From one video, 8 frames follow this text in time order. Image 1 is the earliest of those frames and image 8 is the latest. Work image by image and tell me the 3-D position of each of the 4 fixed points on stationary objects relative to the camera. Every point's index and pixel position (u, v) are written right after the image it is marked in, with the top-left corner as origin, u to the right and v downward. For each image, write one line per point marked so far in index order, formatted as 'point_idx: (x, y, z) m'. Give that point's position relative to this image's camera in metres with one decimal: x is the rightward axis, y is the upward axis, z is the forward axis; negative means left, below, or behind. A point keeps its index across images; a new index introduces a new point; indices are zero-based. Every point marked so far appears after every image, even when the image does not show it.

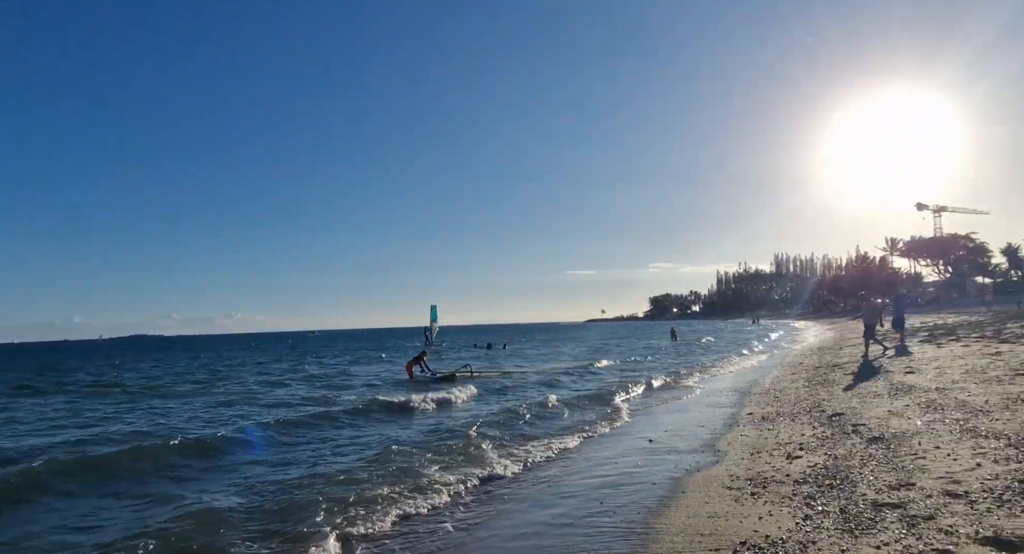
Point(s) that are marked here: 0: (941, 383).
0: (+8.9, -2.2, +12.5) m
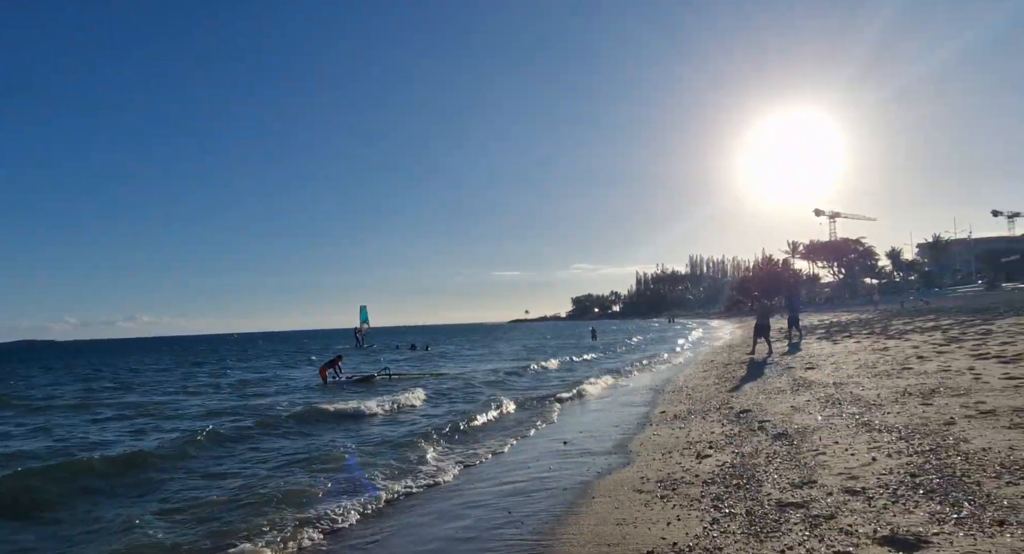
0: (+7.1, -2.2, +13.1) m
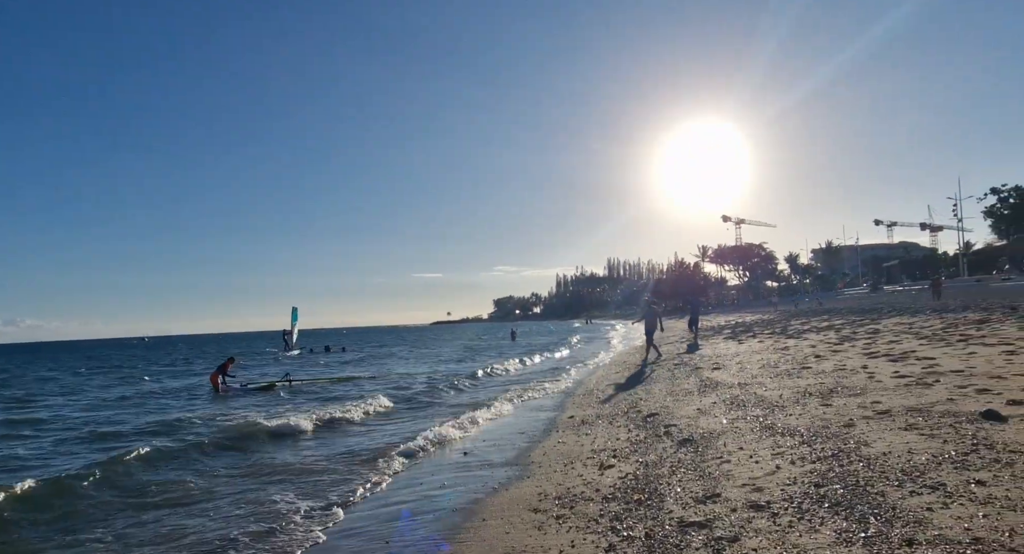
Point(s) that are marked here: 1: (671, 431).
0: (+5.1, -2.2, +13.2) m
1: (+2.3, -2.2, +8.6) m
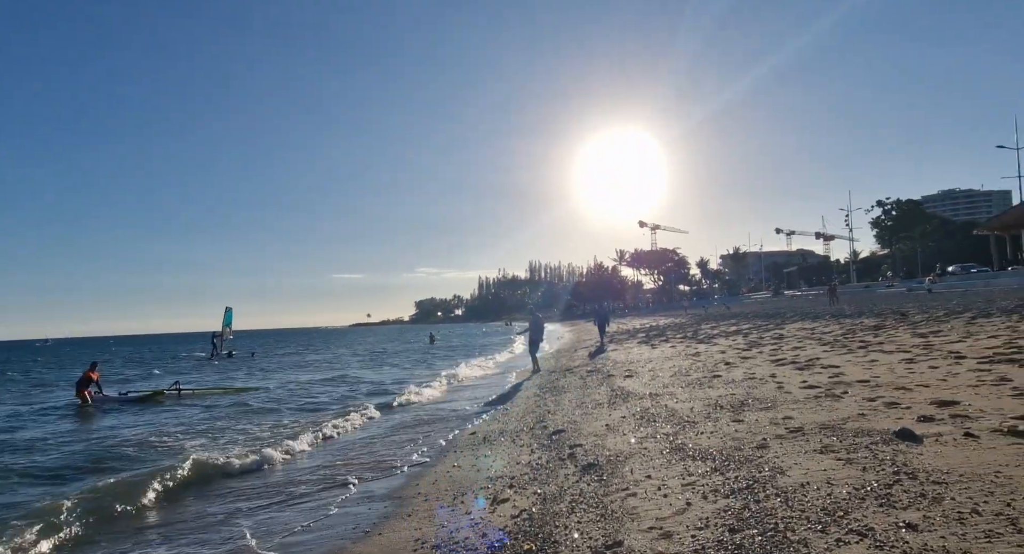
0: (+3.0, -2.3, +12.7) m
1: (+0.8, -2.3, +7.8) m
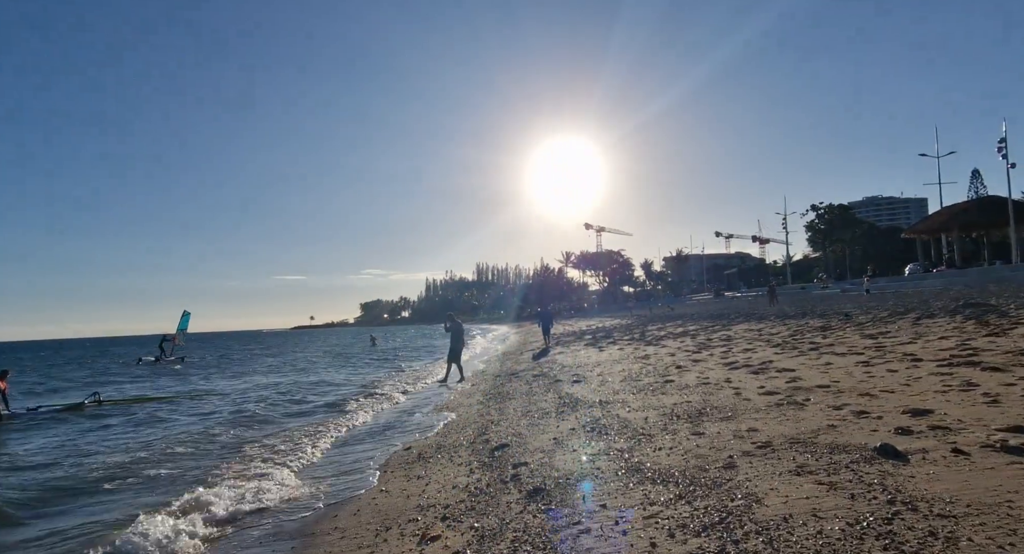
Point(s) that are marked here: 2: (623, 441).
0: (+1.8, -2.3, +12.0) m
1: (+0.1, -2.3, +6.9) m
2: (+1.4, -2.1, +7.7) m
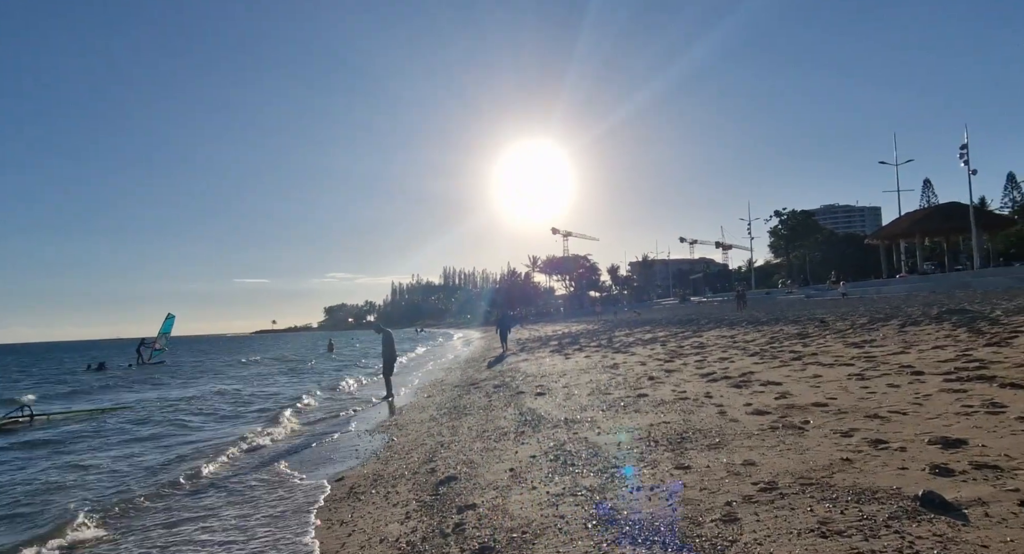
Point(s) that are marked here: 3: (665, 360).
0: (+1.0, -2.4, +10.7) m
1: (-0.4, -2.3, +5.5) m
2: (+0.8, -2.1, +6.3) m
3: (+4.1, -2.2, +16.2) m
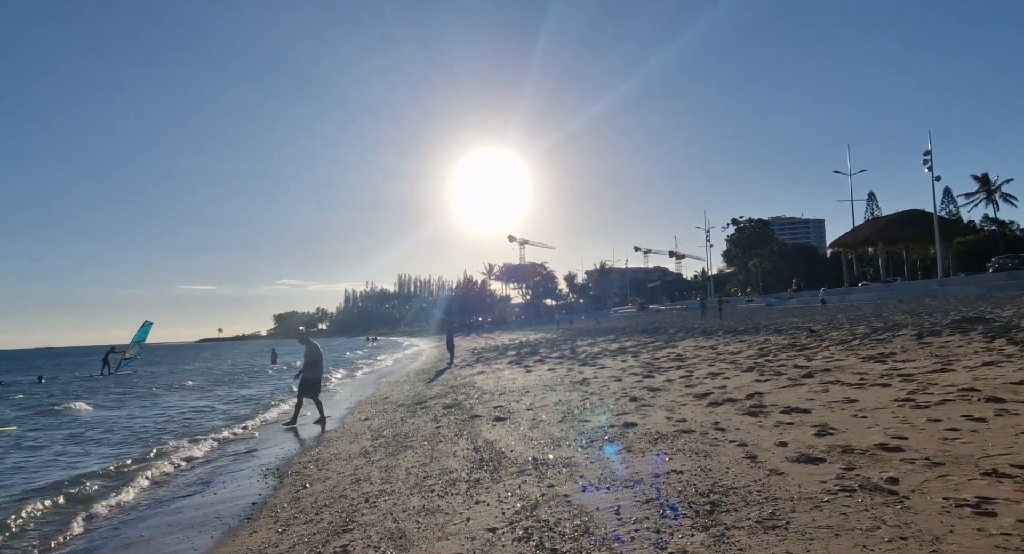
0: (+0.4, -2.3, +8.3) m
1: (-0.7, -2.1, +3.0) m
2: (+0.5, -2.0, +3.9) m
3: (+3.0, -2.3, +14.0) m
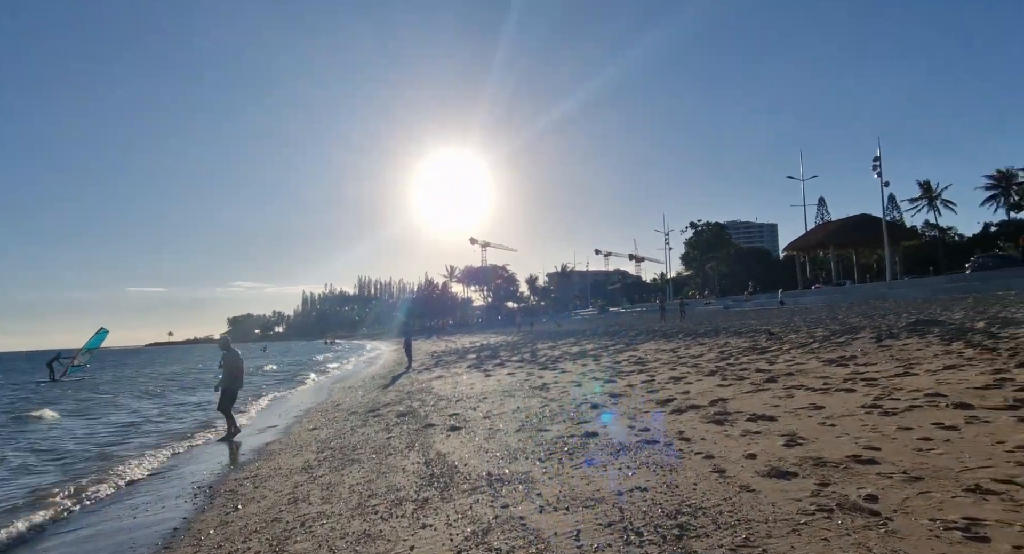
0: (-0.2, -2.3, +7.7) m
1: (-1.0, -2.1, +2.5) m
2: (+0.2, -2.0, +3.4) m
3: (+2.1, -2.3, +13.6) m
